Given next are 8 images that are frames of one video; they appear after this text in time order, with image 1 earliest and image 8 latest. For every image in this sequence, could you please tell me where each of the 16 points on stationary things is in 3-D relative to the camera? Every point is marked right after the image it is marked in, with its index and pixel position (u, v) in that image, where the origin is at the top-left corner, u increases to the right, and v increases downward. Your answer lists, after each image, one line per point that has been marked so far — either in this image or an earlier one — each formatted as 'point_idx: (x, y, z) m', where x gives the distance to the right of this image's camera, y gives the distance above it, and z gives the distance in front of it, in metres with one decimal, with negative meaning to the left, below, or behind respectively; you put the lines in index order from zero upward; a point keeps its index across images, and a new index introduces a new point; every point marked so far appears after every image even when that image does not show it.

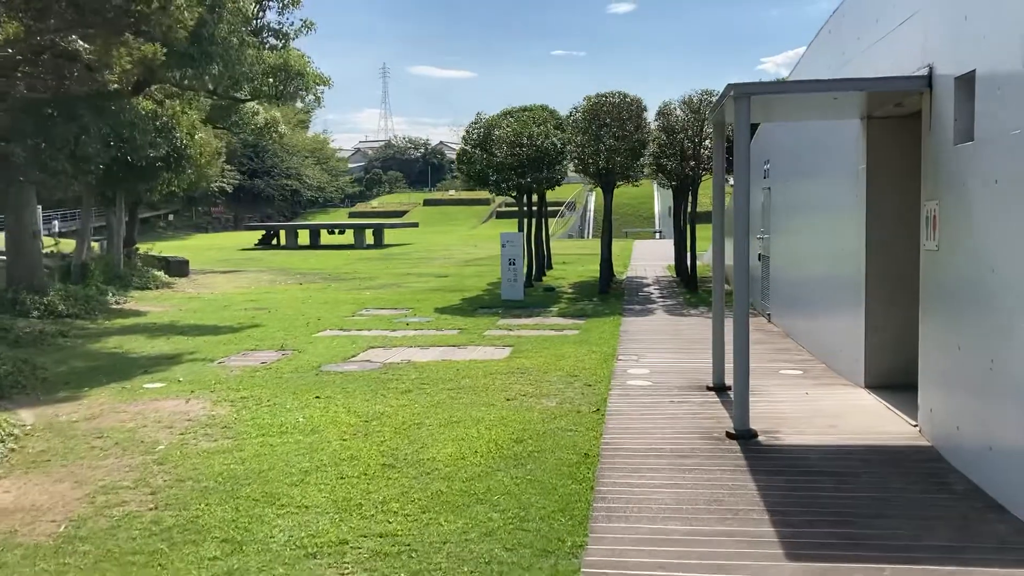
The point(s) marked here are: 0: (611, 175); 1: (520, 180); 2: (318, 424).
0: (+1.9, +2.1, +17.3) m
1: (+0.2, +2.0, +17.1) m
2: (-1.5, -1.0, +6.8) m
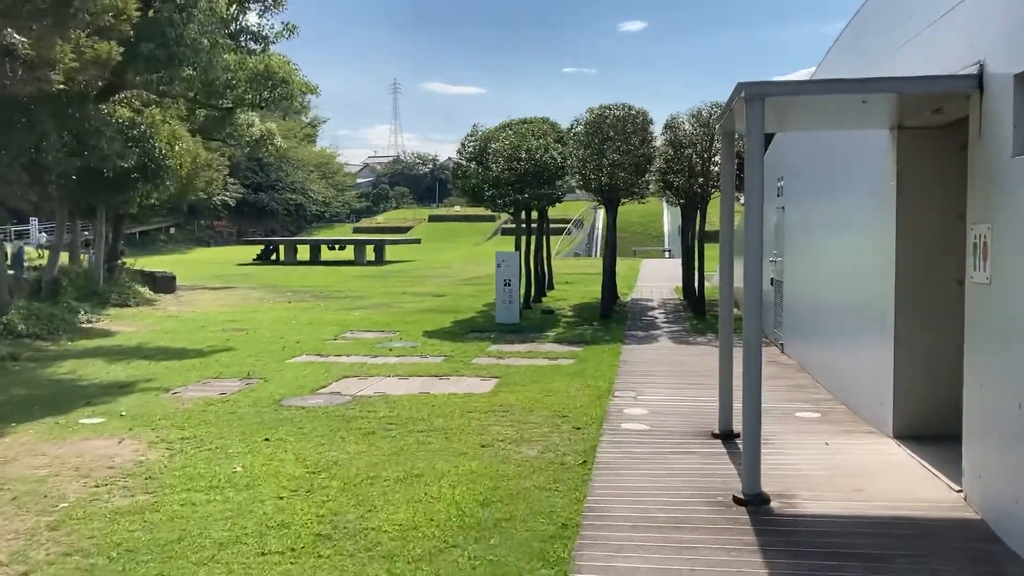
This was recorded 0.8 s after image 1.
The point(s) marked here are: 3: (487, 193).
0: (+1.8, +1.7, +16.3) m
1: (+0.1, +1.6, +16.2) m
2: (-1.6, -1.2, +5.9) m
3: (-0.5, +1.7, +16.3) m
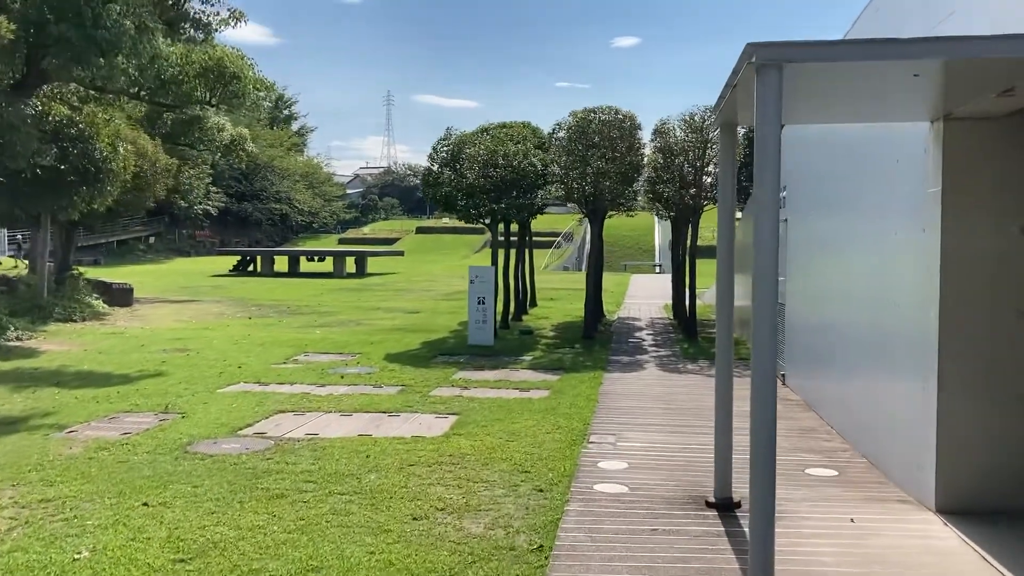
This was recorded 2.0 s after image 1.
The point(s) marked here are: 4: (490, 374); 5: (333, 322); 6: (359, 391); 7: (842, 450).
0: (+1.4, +1.4, +15.0) m
1: (-0.3, +1.3, +14.8) m
2: (-2.0, -1.3, +4.4) m
3: (-0.9, +1.4, +14.9) m
4: (-0.3, -1.1, +11.3) m
5: (-3.6, -0.7, +18.1) m
6: (-1.7, -1.1, +10.1) m
7: (+2.5, -1.3, +7.0) m
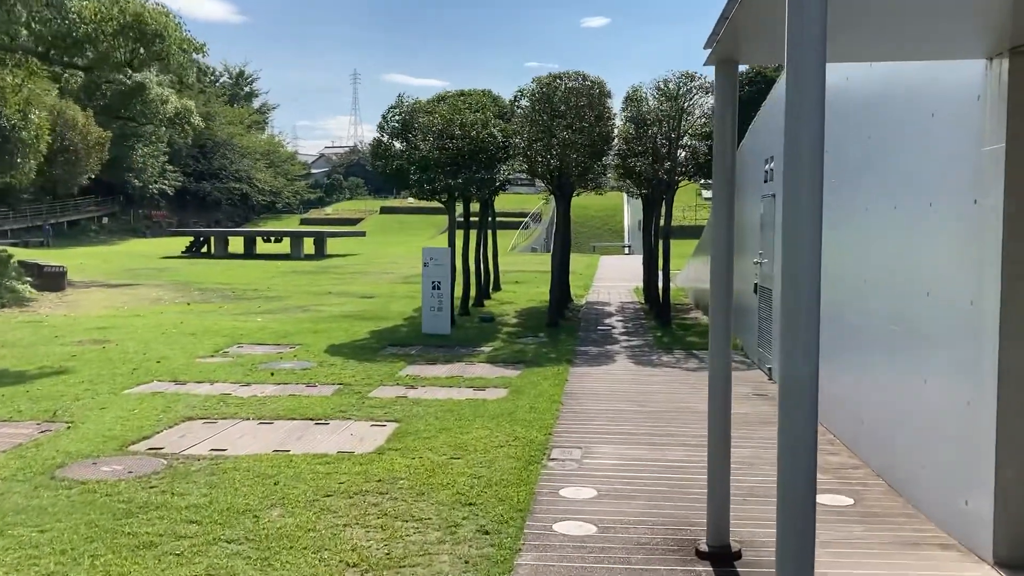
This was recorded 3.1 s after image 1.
0: (+0.8, +1.7, +13.7) m
1: (-0.9, +1.6, +13.4) m
2: (-2.2, -1.3, +3.1) m
3: (-1.5, +1.7, +13.5) m
4: (-0.8, -0.9, +10.1) m
5: (-4.3, -0.4, +16.7) m
6: (-2.2, -1.0, +8.8) m
7: (+2.2, -1.2, +5.9) m
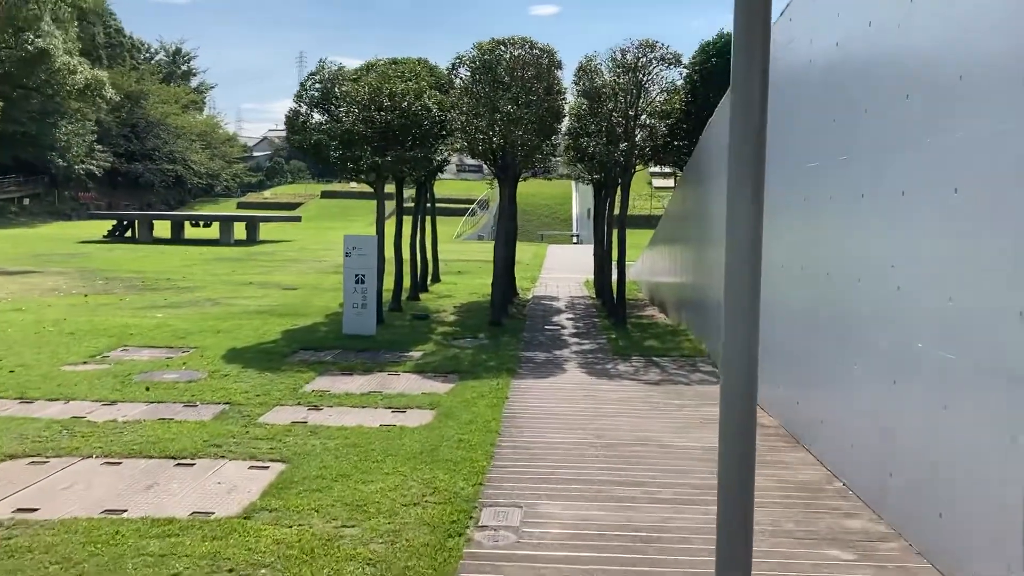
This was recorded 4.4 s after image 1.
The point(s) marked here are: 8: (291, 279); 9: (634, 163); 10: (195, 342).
0: (0.0, +1.7, +12.1) m
1: (-1.7, +1.7, +11.7) m
2: (-2.5, -1.4, +1.4) m
3: (-2.3, +1.8, +11.8) m
4: (-1.4, -0.9, +8.4) m
5: (-5.3, -0.2, +14.9) m
6: (-2.7, -1.0, +7.1) m
7: (+1.8, -1.2, +4.4) m
8: (-4.7, +0.2, +19.2) m
9: (+1.7, +1.7, +12.5) m
10: (-3.7, -0.6, +10.8) m
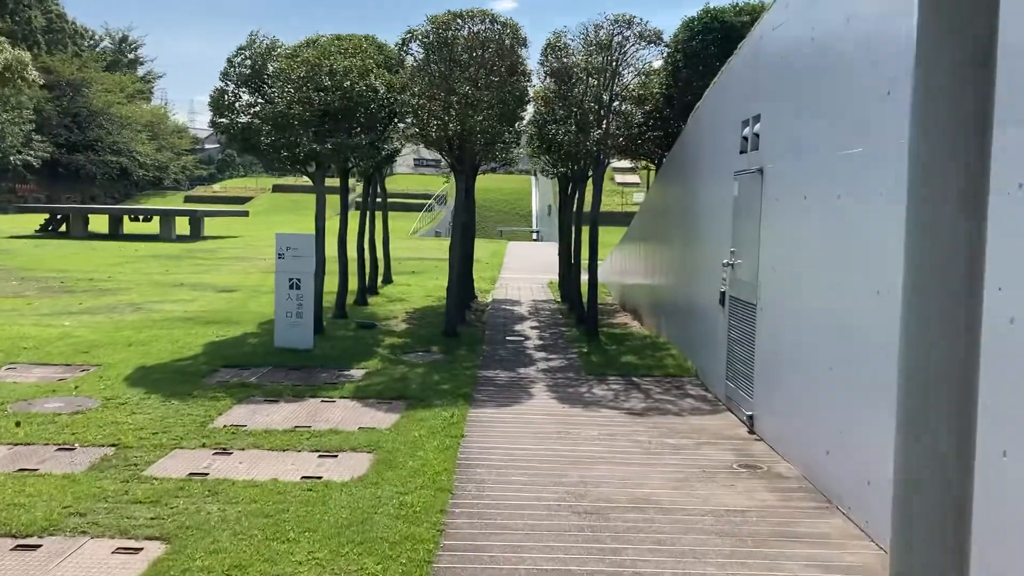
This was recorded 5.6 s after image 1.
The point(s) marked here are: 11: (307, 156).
0: (-0.5, +1.7, +10.7) m
1: (-2.2, +1.6, +10.3) m
2: (-2.5, -1.5, -0.1) m
3: (-2.8, +1.7, +10.3) m
4: (-1.7, -1.0, +7.0) m
5: (-5.9, -0.3, +13.2) m
6: (-3.0, -1.1, +5.6) m
7: (+1.6, -1.3, +3.1) m
8: (-5.5, +0.2, +17.6) m
9: (+1.2, +1.7, +11.2) m
10: (-4.2, -0.7, +9.2) m
11: (-2.3, +1.5, +10.3) m
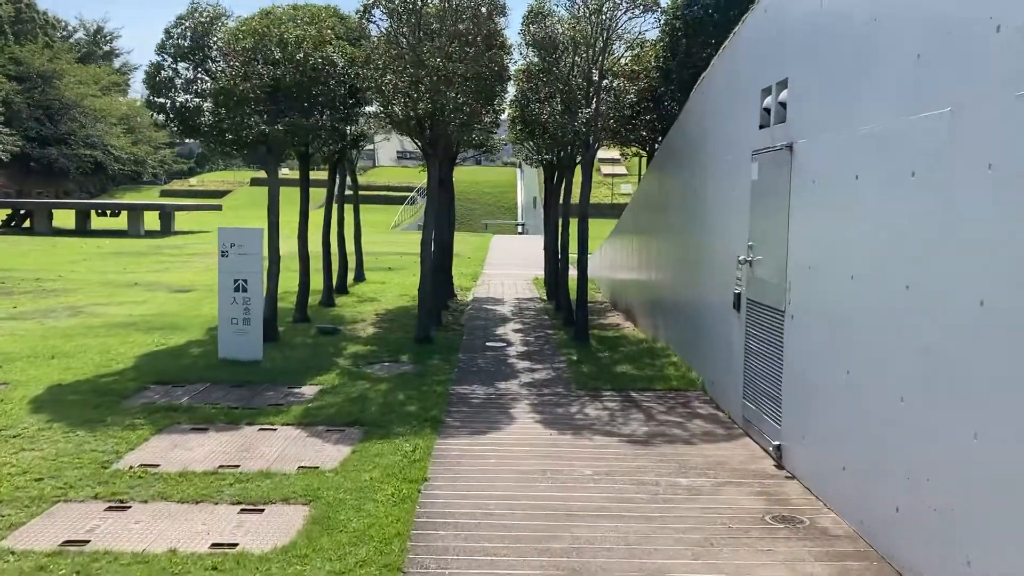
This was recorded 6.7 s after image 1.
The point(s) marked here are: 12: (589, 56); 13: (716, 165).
0: (-0.7, +1.7, +9.4) m
1: (-2.4, +1.6, +9.0) m
2: (-2.5, -1.6, -1.3) m
3: (-3.0, +1.7, +9.0) m
4: (-1.9, -1.0, +5.7) m
5: (-6.2, -0.3, +11.9) m
6: (-3.1, -1.1, +4.3) m
7: (+1.5, -1.4, +1.9) m
8: (-5.8, +0.2, +16.3) m
9: (+1.0, +1.7, +10.0) m
10: (-4.4, -0.7, +8.0) m
11: (-2.5, +1.5, +9.0) m
12: (+0.8, +2.5, +9.8) m
13: (+1.6, +1.0, +7.2) m
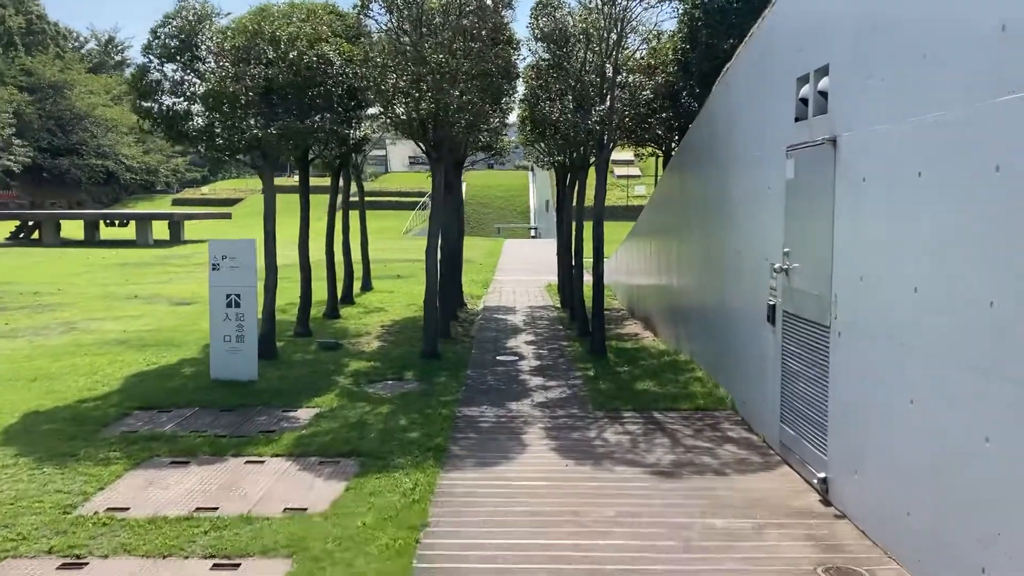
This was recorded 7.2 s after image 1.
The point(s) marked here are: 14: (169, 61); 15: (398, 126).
0: (-0.6, +1.5, +8.9) m
1: (-2.3, +1.4, +8.5) m
2: (-2.6, -1.7, -1.9) m
3: (-2.9, +1.5, +8.5) m
4: (-1.8, -1.1, +5.2) m
5: (-6.0, -0.5, +11.4) m
6: (-3.1, -1.2, +3.8) m
7: (+1.5, -1.4, +1.3) m
8: (-5.6, 0.0, +15.8) m
9: (+1.1, +1.6, +9.4) m
10: (-4.3, -0.9, +7.4) m
11: (-2.4, +1.3, +8.5) m
12: (+0.9, +2.4, +9.2) m
13: (+1.7, +0.9, +6.6) m
14: (-3.2, +2.2, +8.8) m
15: (-1.1, +1.6, +8.9) m
